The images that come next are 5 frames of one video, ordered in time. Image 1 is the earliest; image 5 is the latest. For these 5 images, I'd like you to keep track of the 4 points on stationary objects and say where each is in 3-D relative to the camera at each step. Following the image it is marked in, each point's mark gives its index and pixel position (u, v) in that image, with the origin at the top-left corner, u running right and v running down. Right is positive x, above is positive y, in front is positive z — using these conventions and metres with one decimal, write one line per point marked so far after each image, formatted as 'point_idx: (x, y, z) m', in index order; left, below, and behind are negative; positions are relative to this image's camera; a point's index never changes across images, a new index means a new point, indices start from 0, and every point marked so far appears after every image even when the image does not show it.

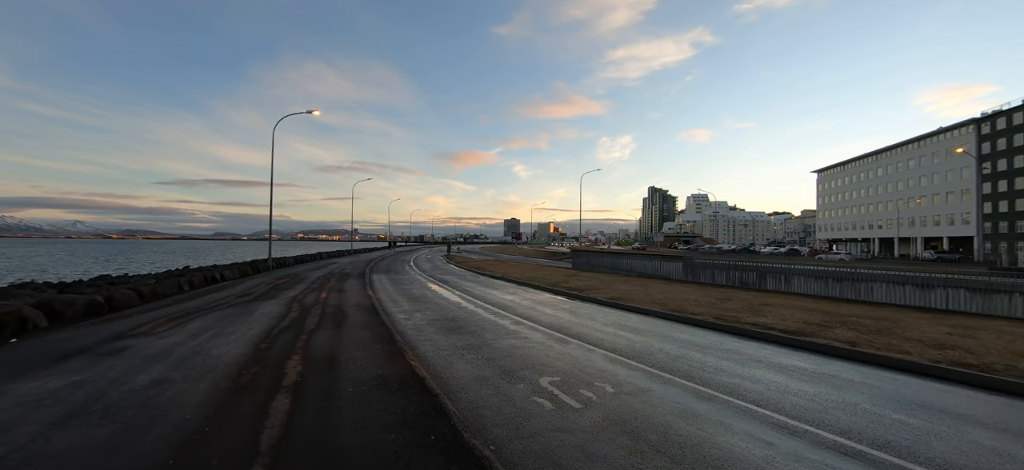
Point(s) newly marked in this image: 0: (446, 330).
0: (-1.6, -2.3, +10.2) m
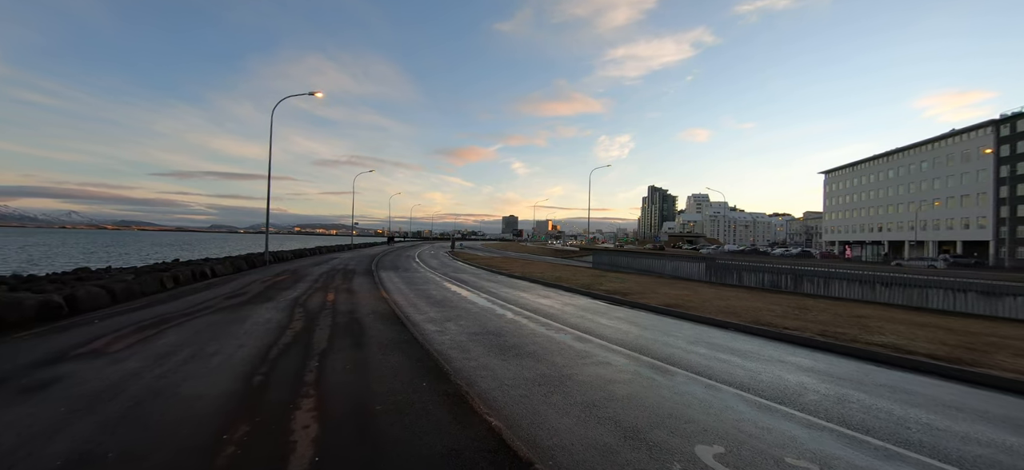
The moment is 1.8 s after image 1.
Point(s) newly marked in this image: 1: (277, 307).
0: (-0.3, -2.2, +7.8) m
1: (-6.4, -2.0, +11.4) m
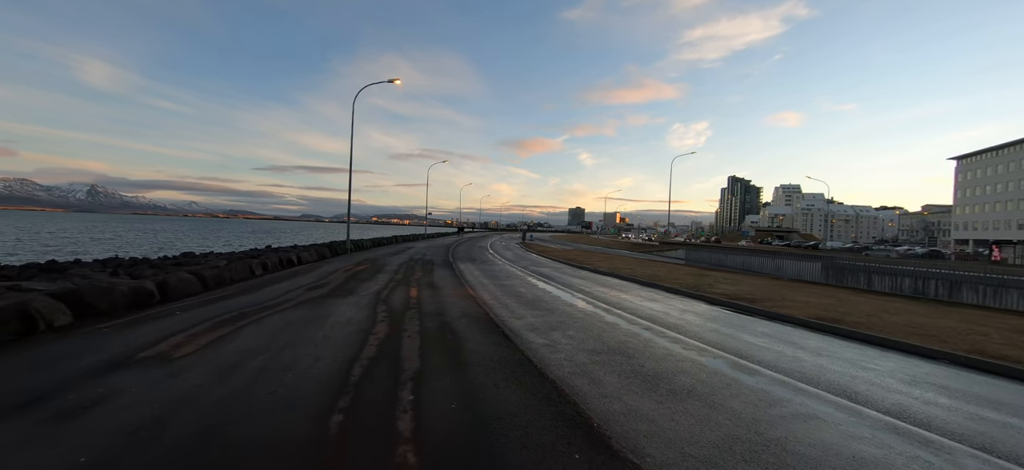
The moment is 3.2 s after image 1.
0: (+1.8, -2.0, +5.7) m
1: (-3.8, -1.6, +10.2) m
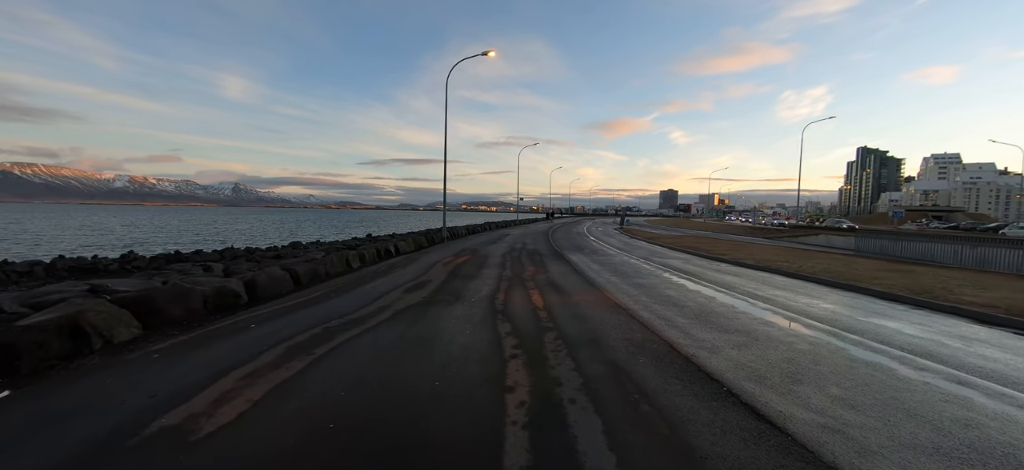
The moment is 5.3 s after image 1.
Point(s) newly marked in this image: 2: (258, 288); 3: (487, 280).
0: (+3.7, -1.9, +2.0) m
1: (-0.7, -1.4, +7.5) m
2: (-6.1, -1.3, +10.0) m
3: (-0.7, -1.2, +11.4) m
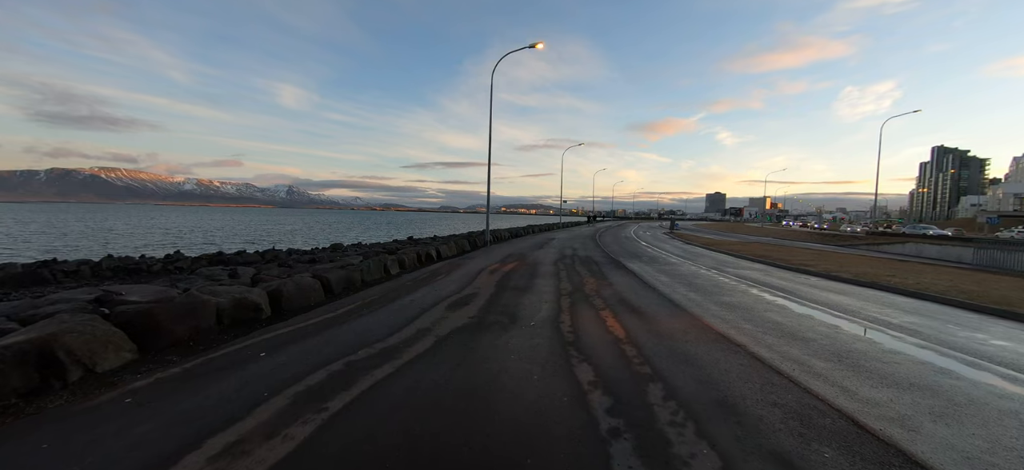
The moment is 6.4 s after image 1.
0: (+4.2, -2.1, -0.2) m
1: (+0.3, -1.6, +5.8) m
2: (-4.8, -1.4, +8.7) m
3: (+0.7, -1.4, +9.7) m
